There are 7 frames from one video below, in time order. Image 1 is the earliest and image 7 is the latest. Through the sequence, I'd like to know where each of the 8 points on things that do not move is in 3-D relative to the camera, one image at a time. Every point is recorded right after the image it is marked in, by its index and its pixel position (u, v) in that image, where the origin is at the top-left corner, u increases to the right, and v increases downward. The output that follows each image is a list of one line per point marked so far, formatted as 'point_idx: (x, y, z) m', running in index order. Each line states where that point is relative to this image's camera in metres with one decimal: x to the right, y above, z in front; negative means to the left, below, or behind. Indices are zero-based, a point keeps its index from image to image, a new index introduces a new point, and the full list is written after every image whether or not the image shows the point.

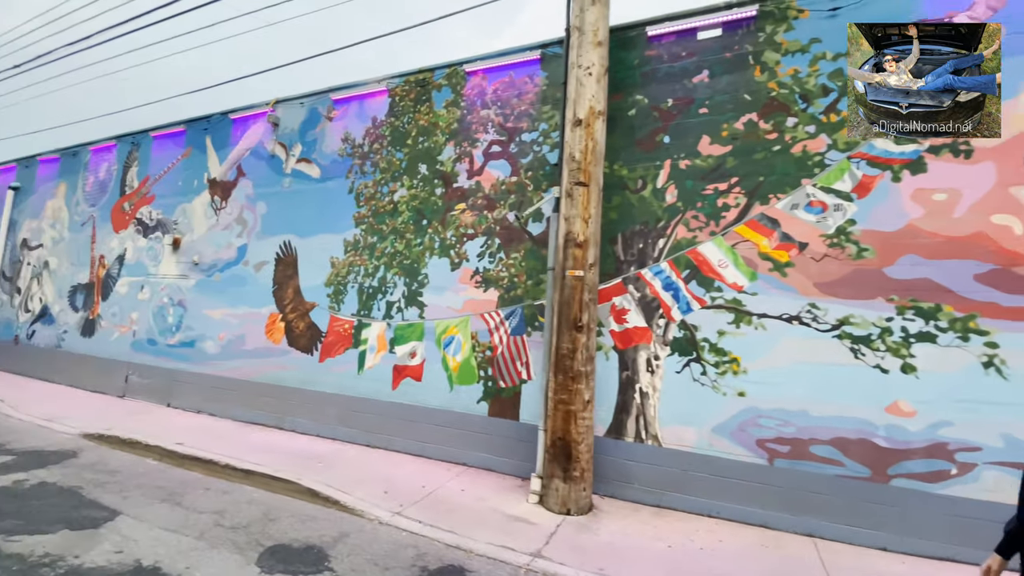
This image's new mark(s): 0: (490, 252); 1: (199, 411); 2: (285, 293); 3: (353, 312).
0: (-0.3, +0.5, +6.5) m
1: (-5.6, -2.1, +8.4) m
2: (-3.9, -0.1, +8.0) m
3: (-2.5, -0.4, +7.4) m
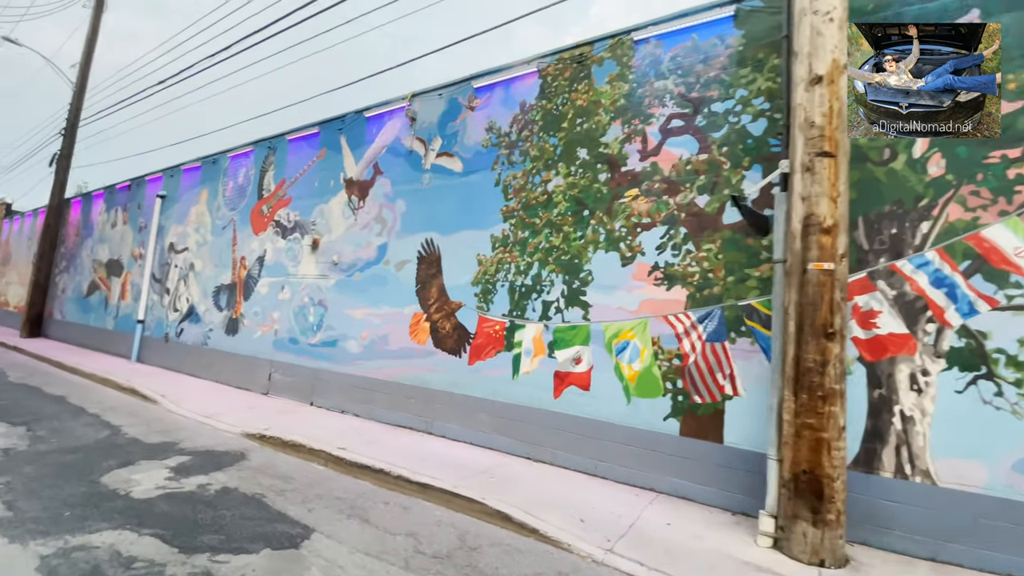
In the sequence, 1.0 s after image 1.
0: (+1.9, +0.5, +5.6) m
1: (-3.0, -2.1, +8.3) m
2: (-1.4, -0.1, +7.6) m
3: (-0.1, -0.3, +6.8) m
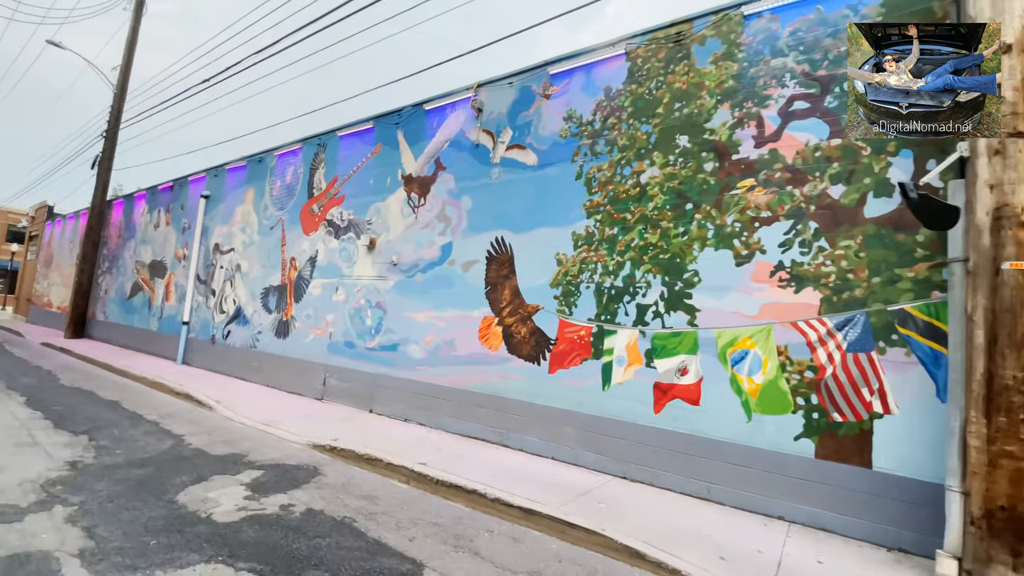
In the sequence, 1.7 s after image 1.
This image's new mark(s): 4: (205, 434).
0: (+3.0, +0.5, +5.0) m
1: (-1.8, -2.1, +7.8) m
2: (-0.2, -0.1, +7.1) m
3: (+1.0, -0.4, +6.2) m
4: (-4.4, -2.1, +6.9) m
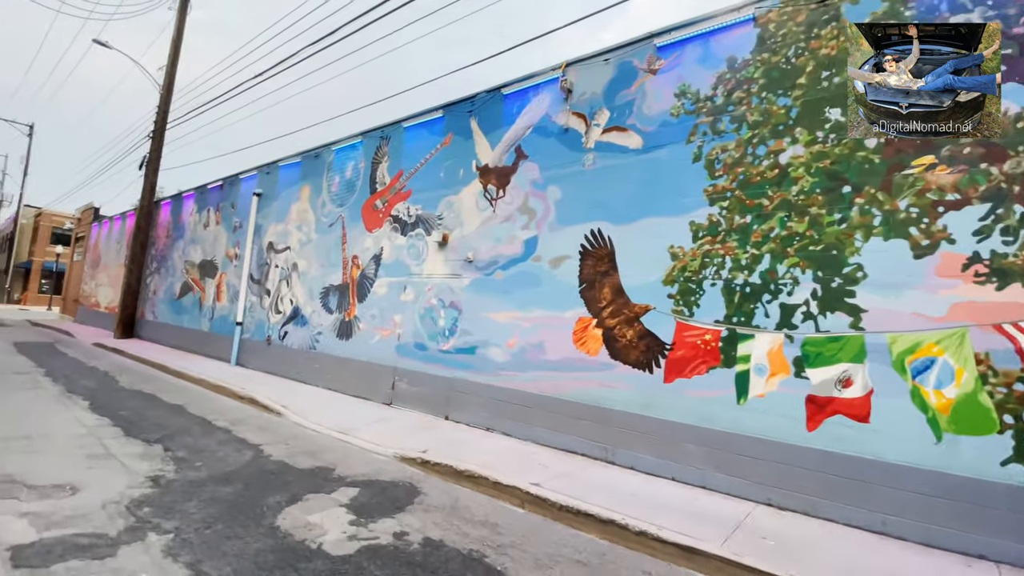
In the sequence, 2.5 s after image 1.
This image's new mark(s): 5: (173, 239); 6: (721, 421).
0: (+4.3, +0.5, +4.1) m
1: (-0.4, -2.1, +7.2) m
2: (+1.2, -0.1, +6.4) m
3: (+2.3, -0.3, +5.5) m
4: (-3.1, -2.1, +6.4) m
5: (-12.4, +1.8, +17.5) m
6: (+2.3, -1.5, +5.3) m
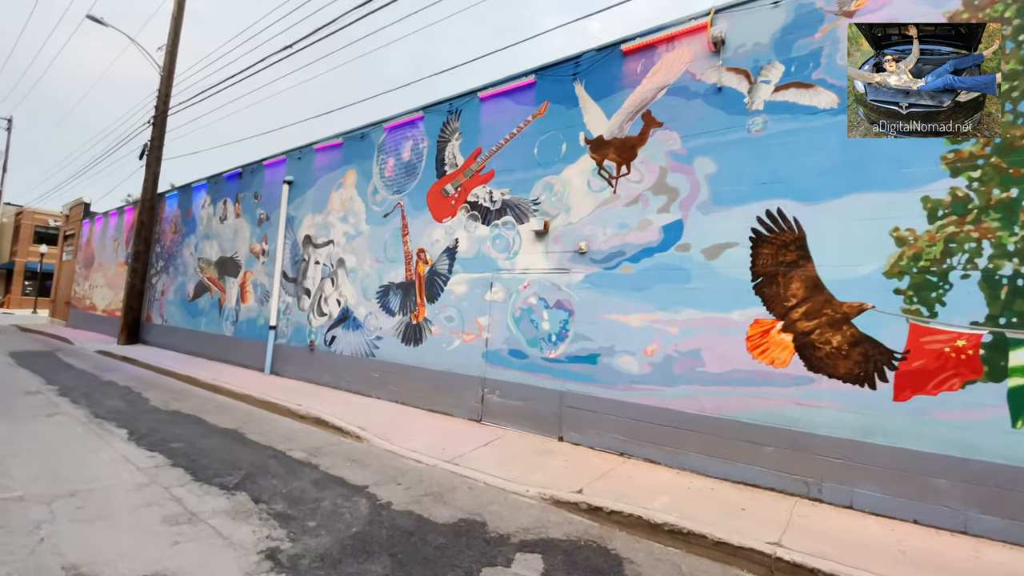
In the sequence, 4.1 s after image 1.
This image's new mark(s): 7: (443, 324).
0: (+6.1, +0.6, +3.0) m
1: (+1.4, -2.1, +6.0) m
2: (+2.9, 0.0, +5.2) m
3: (+4.1, -0.3, +4.3) m
4: (-1.3, -2.1, +5.1) m
5: (-10.9, +1.8, +15.9) m
6: (+4.1, -1.4, +4.1) m
7: (-1.2, -0.6, +8.2) m
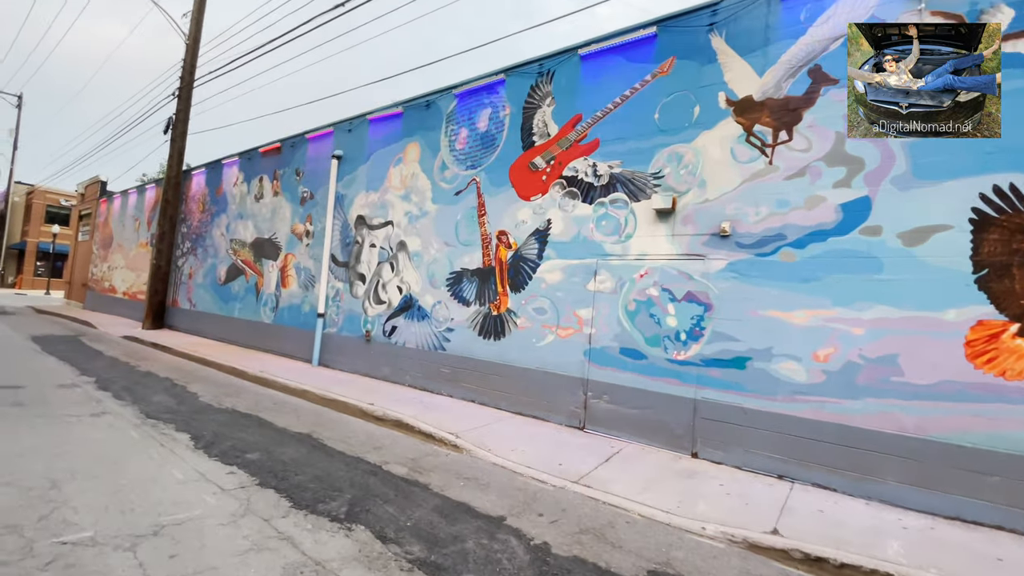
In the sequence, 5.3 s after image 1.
0: (+7.5, +0.6, +2.0) m
1: (+2.8, -2.0, +5.1) m
2: (+4.4, 0.0, +4.2) m
3: (+5.6, -0.3, +3.3) m
4: (+0.1, -1.9, +4.2) m
5: (-9.4, +2.3, +14.9) m
6: (+5.5, -1.4, +3.2) m
7: (+0.3, -0.4, +7.2) m
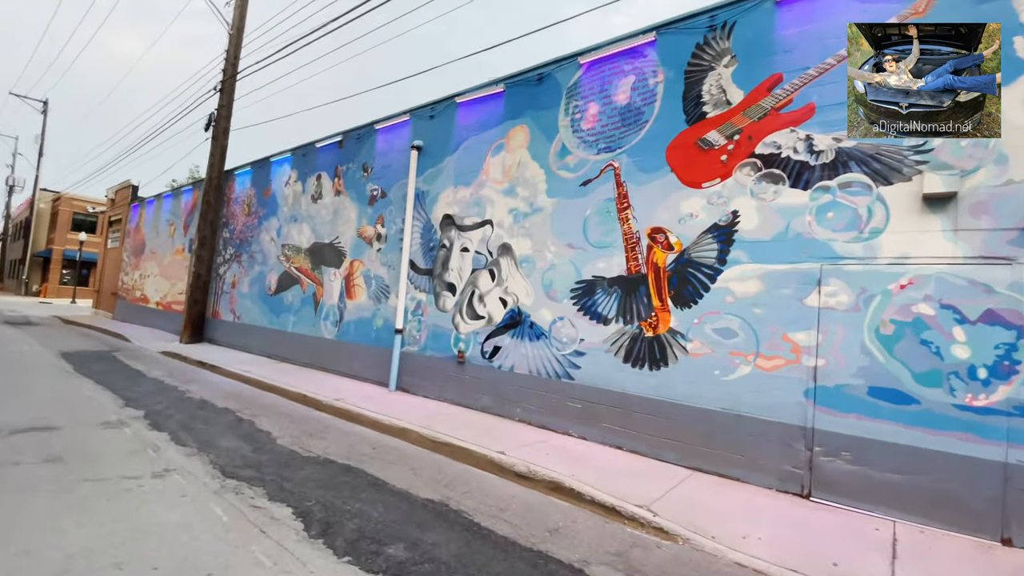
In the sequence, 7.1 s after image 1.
0: (+9.3, +0.5, +0.1) m
1: (+4.7, -2.1, +3.3) m
2: (+6.2, -0.1, +2.5) m
3: (+7.4, -0.4, +1.5) m
4: (+2.0, -2.1, +2.5) m
5: (-7.2, +2.0, +13.6) m
6: (+7.4, -1.5, +1.3) m
7: (+2.2, -0.6, +5.5) m
